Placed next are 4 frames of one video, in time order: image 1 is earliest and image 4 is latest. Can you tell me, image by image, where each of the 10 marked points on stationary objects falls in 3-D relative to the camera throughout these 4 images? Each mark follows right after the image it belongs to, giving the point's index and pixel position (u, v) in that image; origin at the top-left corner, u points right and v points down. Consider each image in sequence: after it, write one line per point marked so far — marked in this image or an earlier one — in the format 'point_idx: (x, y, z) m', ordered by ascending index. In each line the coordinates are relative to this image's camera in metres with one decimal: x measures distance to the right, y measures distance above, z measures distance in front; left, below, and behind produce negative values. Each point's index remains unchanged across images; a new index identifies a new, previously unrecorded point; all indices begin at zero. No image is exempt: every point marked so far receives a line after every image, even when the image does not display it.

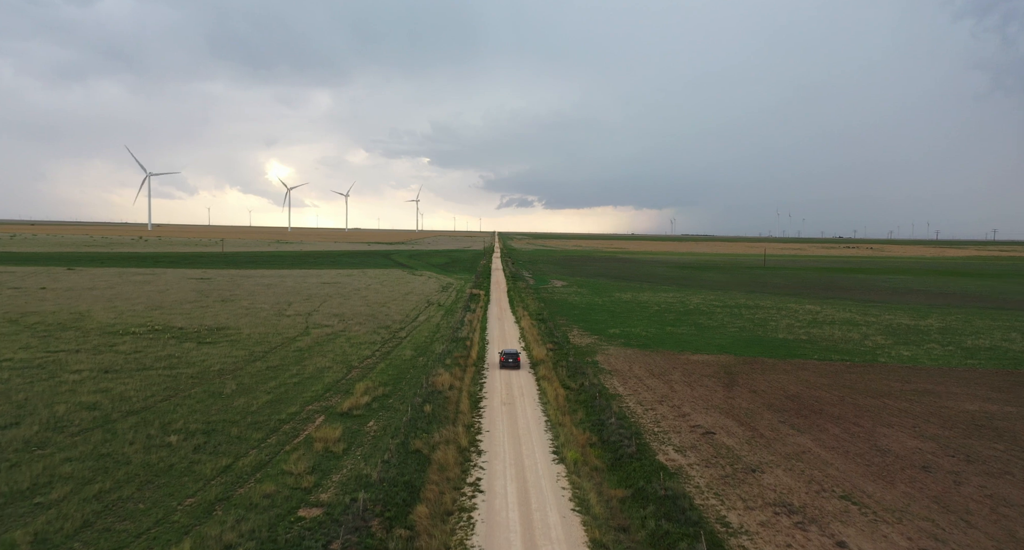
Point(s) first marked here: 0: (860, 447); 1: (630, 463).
0: (+10.6, -5.3, +16.1) m
1: (+3.4, -5.4, +15.1) m
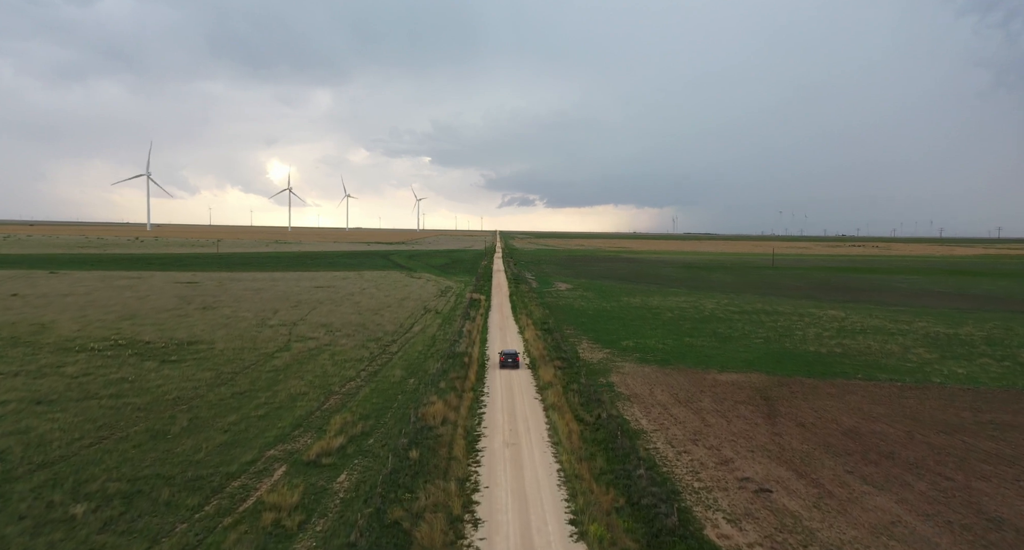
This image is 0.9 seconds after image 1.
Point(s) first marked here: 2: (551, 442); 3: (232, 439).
0: (+10.8, -5.7, +12.6) m
1: (+3.5, -5.9, +11.6) m
2: (+1.3, -5.5, +17.5) m
3: (-8.9, -5.2, +16.9) m
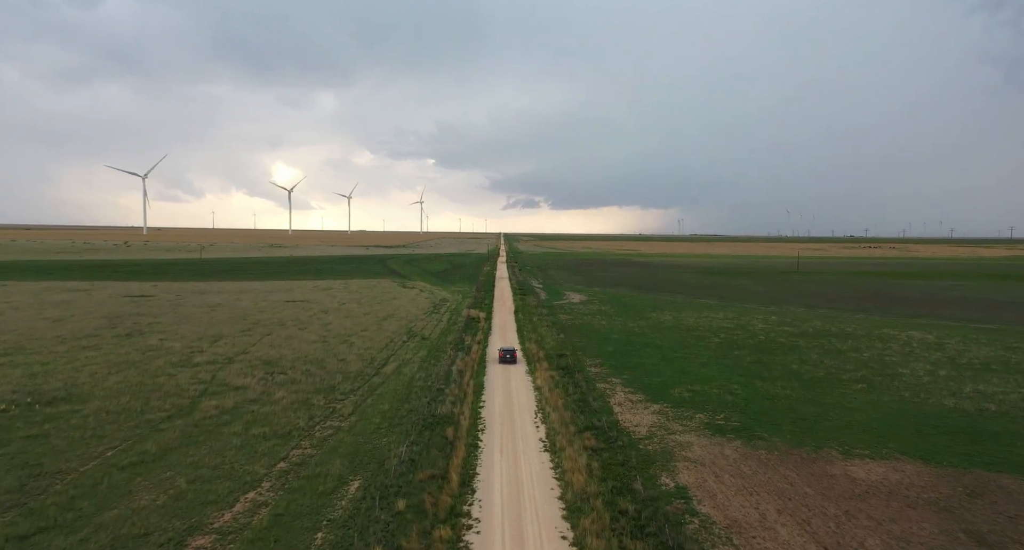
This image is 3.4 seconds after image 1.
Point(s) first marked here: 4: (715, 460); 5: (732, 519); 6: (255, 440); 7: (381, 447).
0: (+10.9, -6.7, +2.5) m
1: (+3.6, -6.8, +1.6) m
2: (+1.4, -6.5, +7.5) m
3: (-8.8, -6.3, +7.0) m
4: (+6.7, -6.1, +17.4) m
5: (+5.6, -6.3, +13.6) m
6: (-9.0, -5.8, +18.5) m
7: (-4.6, -5.9, +18.5) m
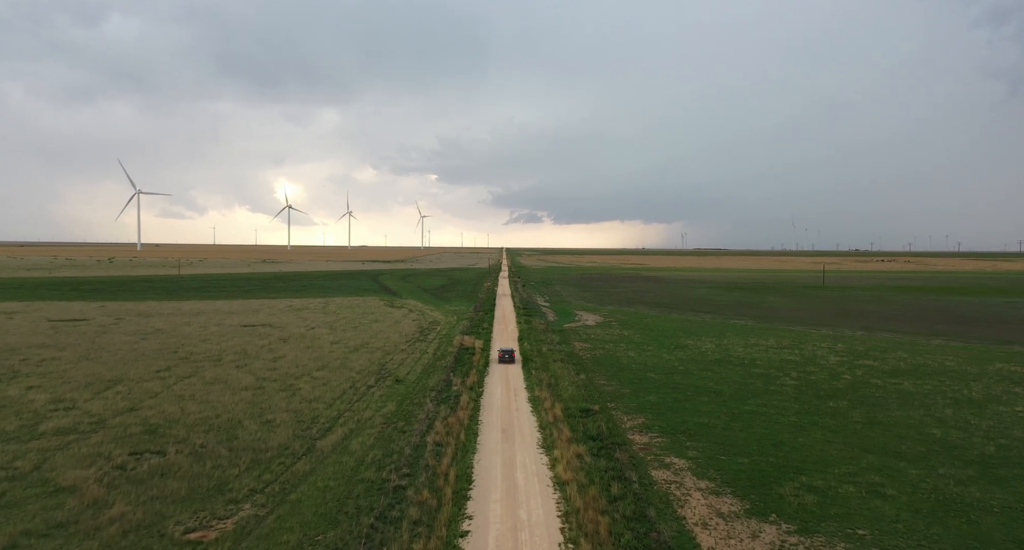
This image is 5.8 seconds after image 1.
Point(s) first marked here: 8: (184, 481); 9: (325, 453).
0: (+10.9, -6.7, -7.6) m
1: (+3.7, -6.9, -8.5) m
2: (+1.5, -6.7, -2.6) m
3: (-8.7, -6.5, -3.0) m
4: (+6.9, -6.5, +7.4) m
5: (+5.7, -6.6, +3.5) m
6: (-8.9, -6.3, +8.6) m
7: (-4.5, -6.4, +8.6) m
8: (-9.7, -6.1, +15.8) m
9: (-6.4, -6.1, +18.2) m
